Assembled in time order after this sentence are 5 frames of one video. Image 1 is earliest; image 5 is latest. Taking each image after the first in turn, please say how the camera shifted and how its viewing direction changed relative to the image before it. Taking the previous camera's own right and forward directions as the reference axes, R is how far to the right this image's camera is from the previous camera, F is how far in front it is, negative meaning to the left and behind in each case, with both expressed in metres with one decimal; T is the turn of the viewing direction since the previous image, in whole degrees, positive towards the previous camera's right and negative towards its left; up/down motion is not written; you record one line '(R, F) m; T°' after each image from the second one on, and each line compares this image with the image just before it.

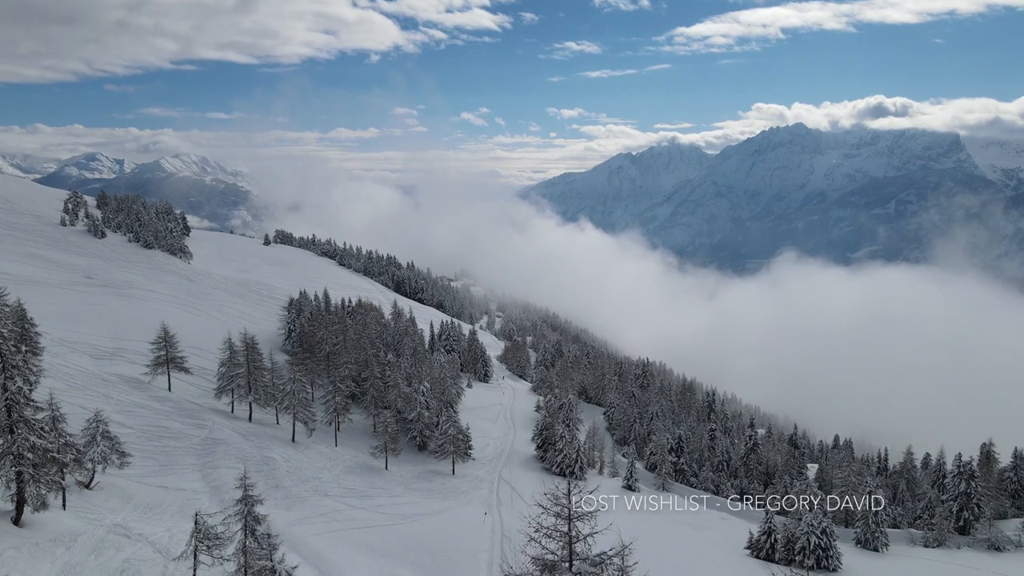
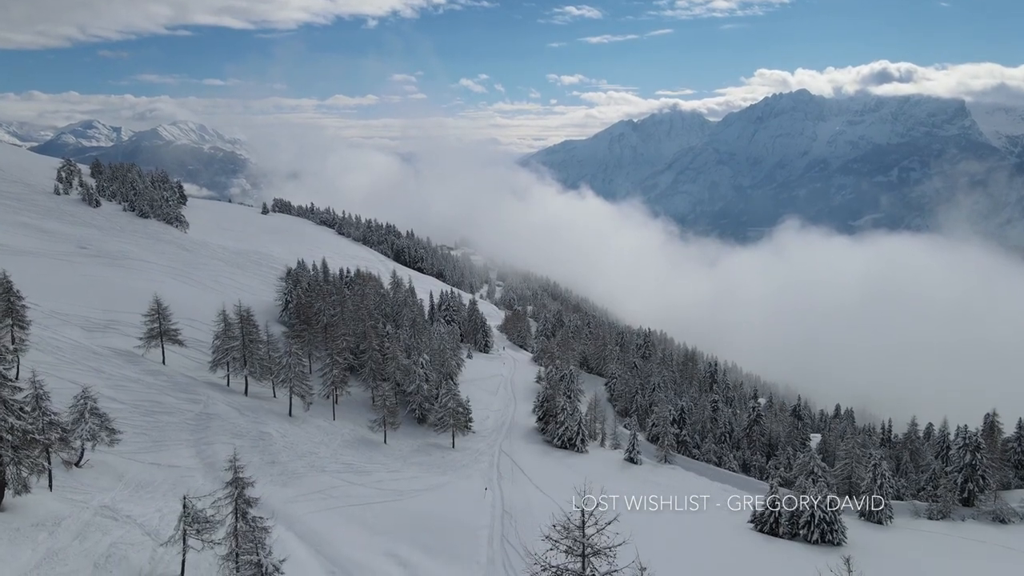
(0.0, +2.0) m; 0°
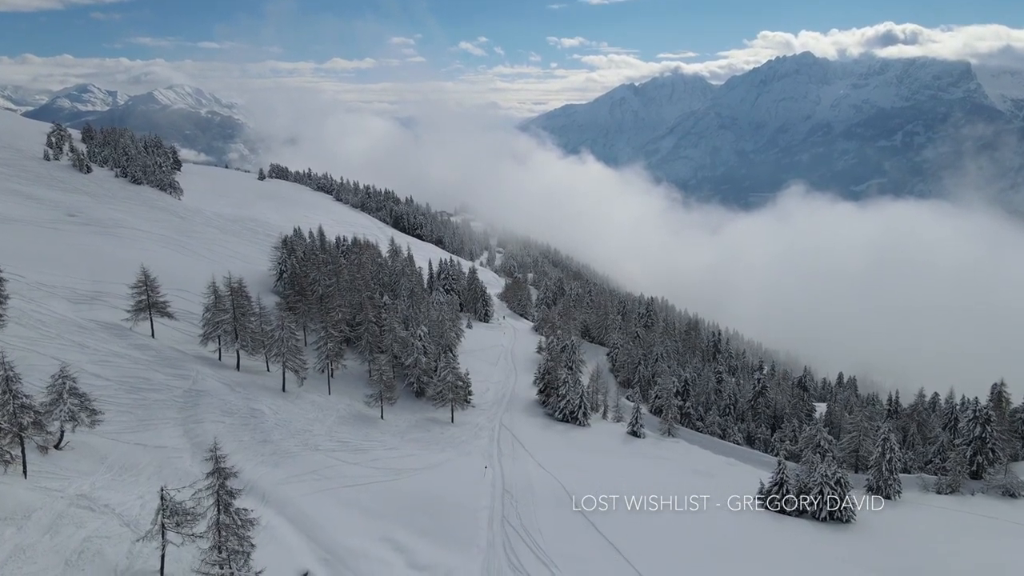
(0.0, +2.7) m; 0°
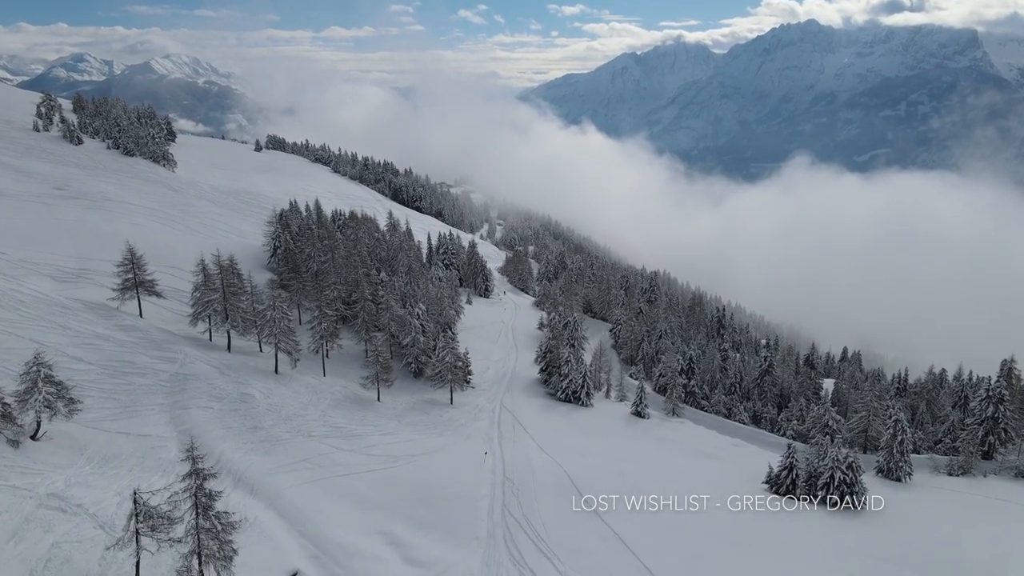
(0.0, +2.6) m; 0°
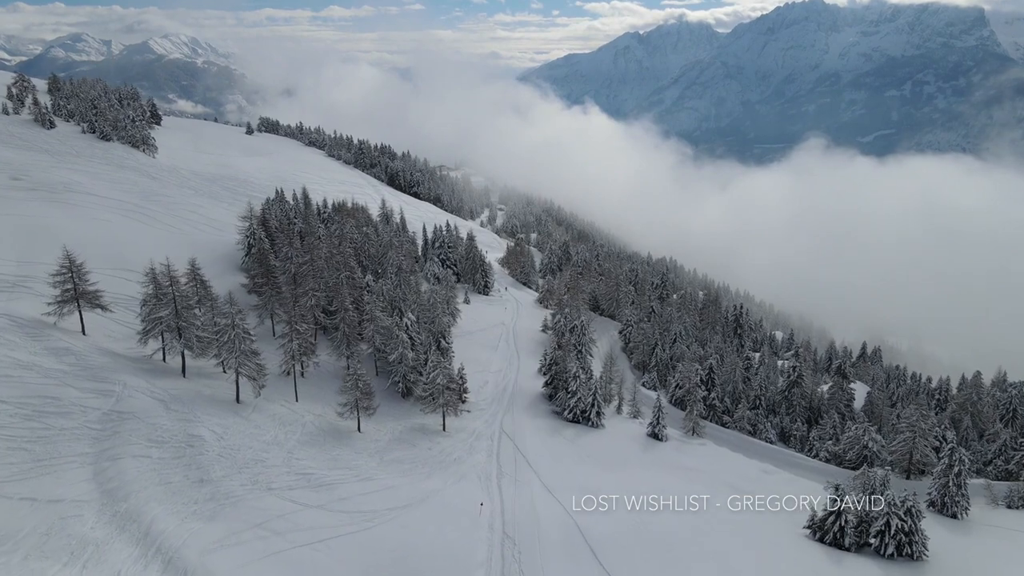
(0.0, +8.4) m; 0°
